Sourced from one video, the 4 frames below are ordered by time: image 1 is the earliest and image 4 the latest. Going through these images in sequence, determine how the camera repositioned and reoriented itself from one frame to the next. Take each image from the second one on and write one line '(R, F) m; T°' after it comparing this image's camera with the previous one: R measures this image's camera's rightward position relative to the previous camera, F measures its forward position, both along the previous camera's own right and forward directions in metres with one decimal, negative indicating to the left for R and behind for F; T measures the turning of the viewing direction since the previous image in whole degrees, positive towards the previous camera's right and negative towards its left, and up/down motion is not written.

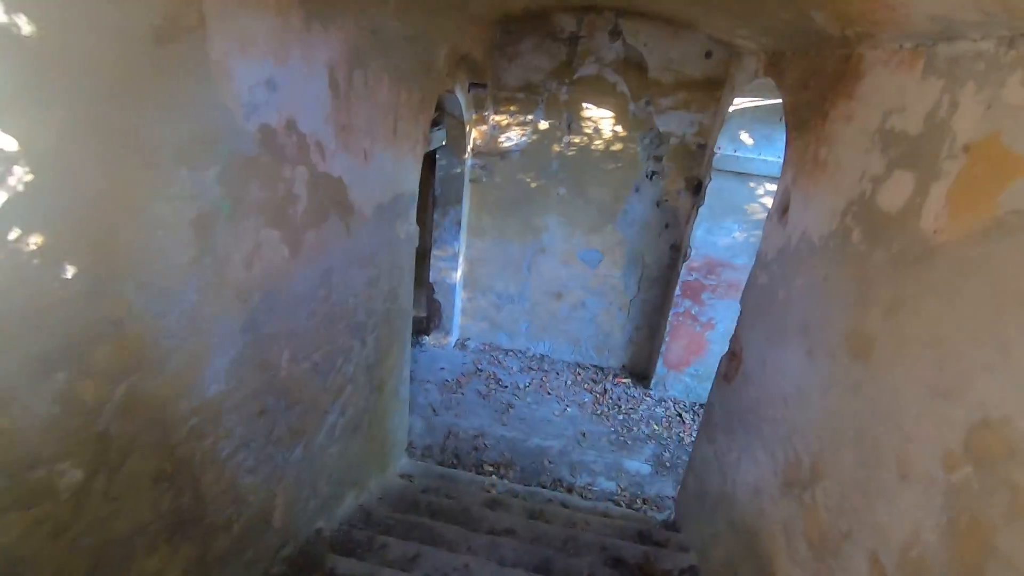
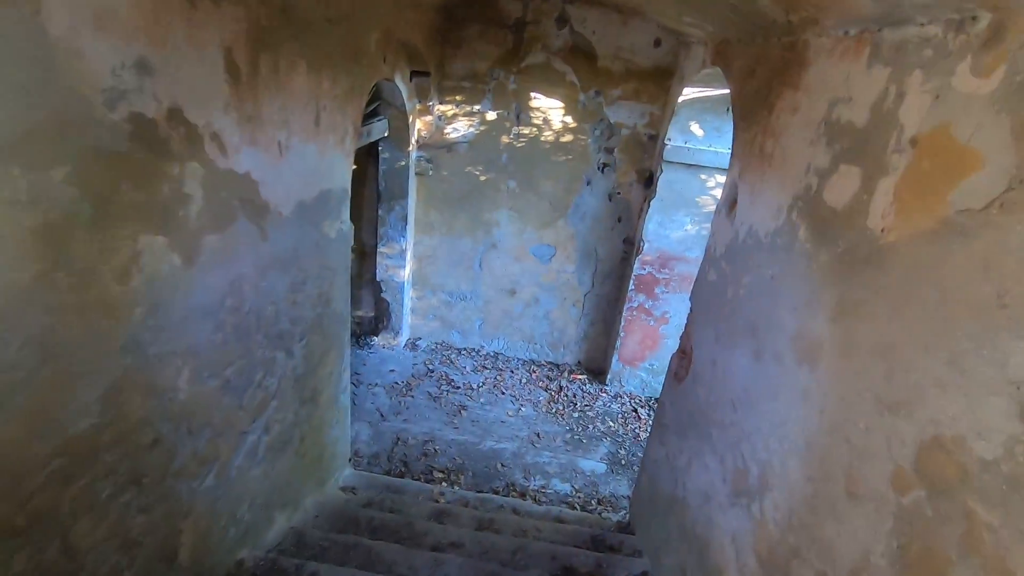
(+0.1, +0.1) m; +4°
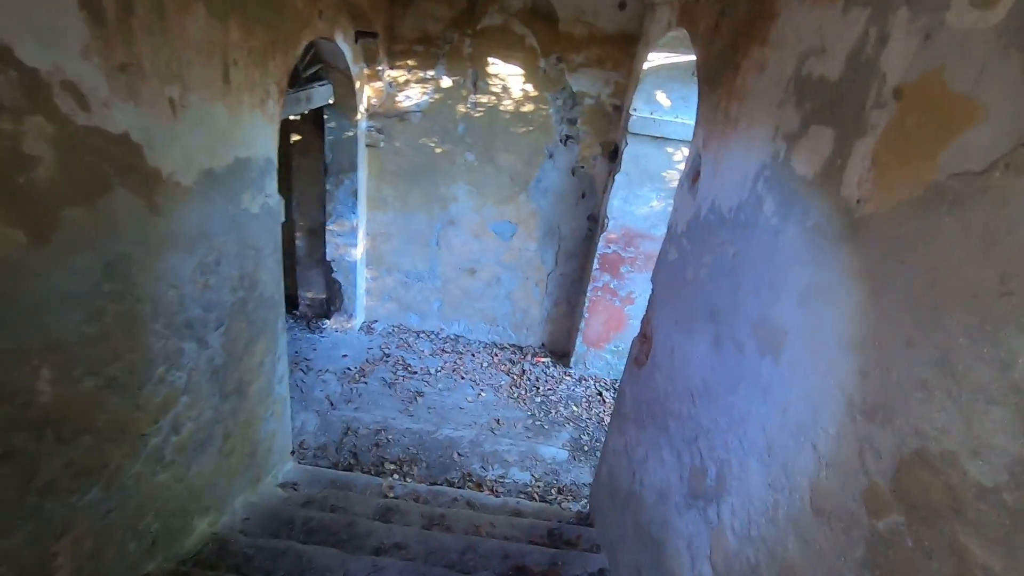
(+0.1, +0.2) m; +3°
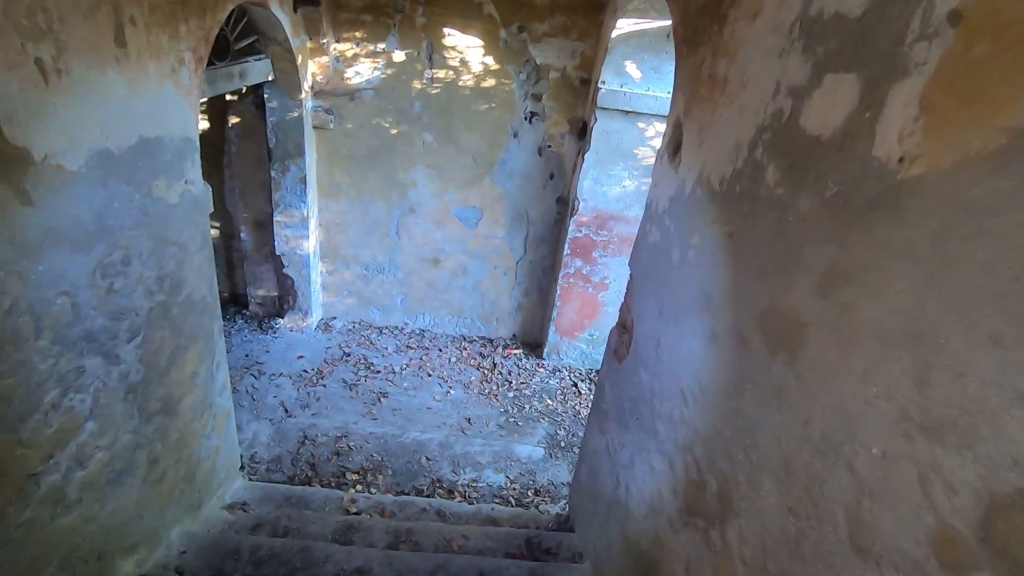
(0.0, +0.2) m; +3°
